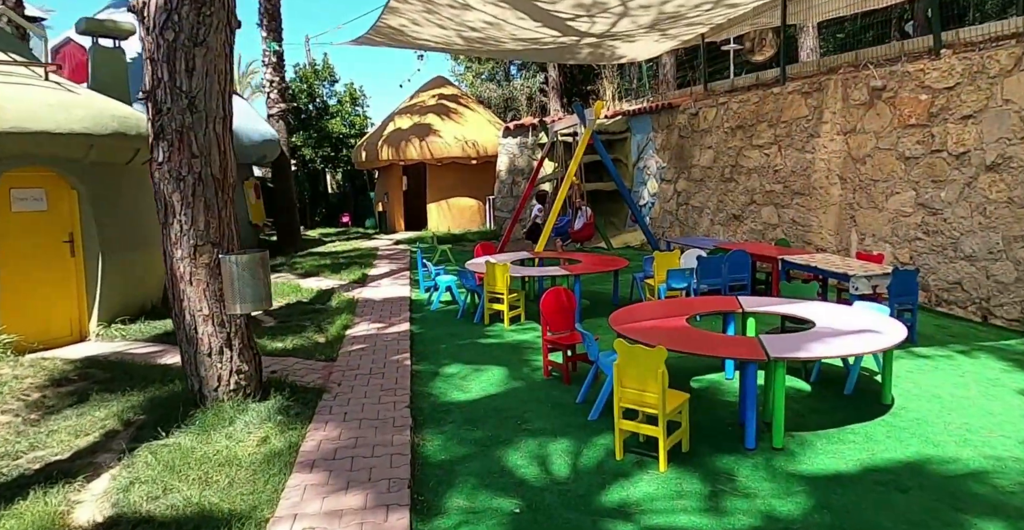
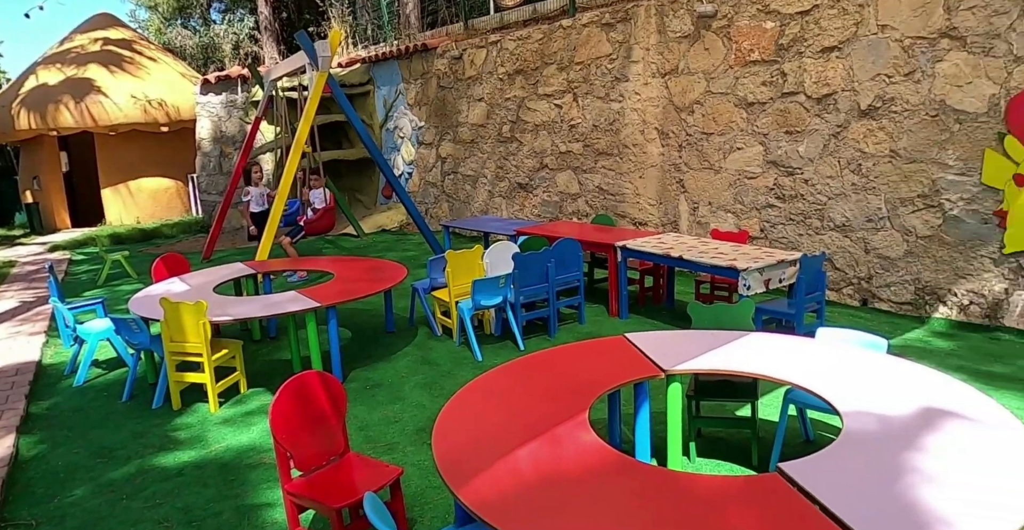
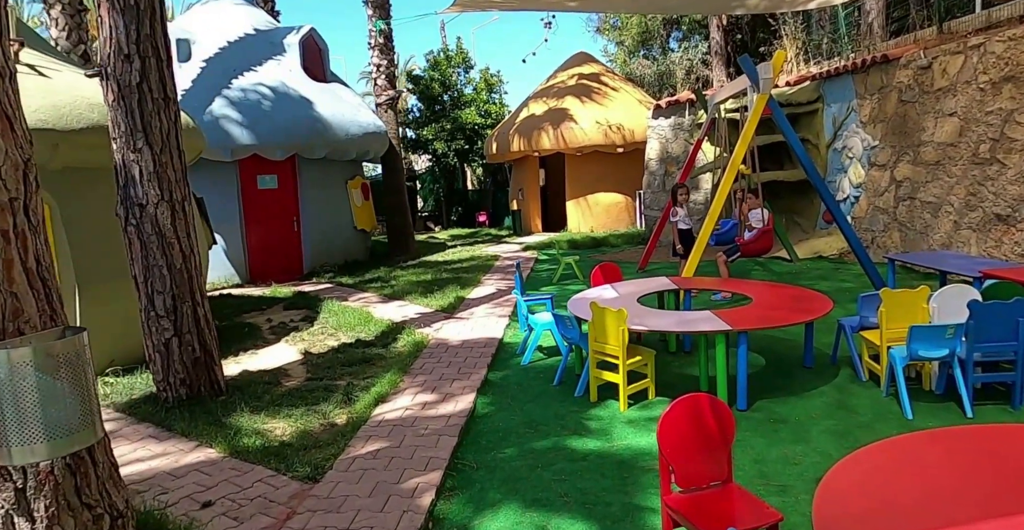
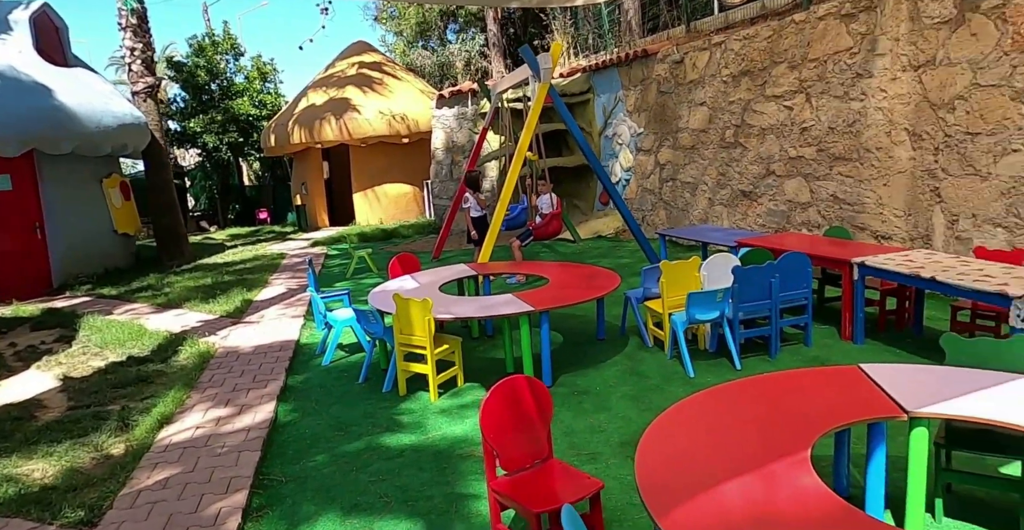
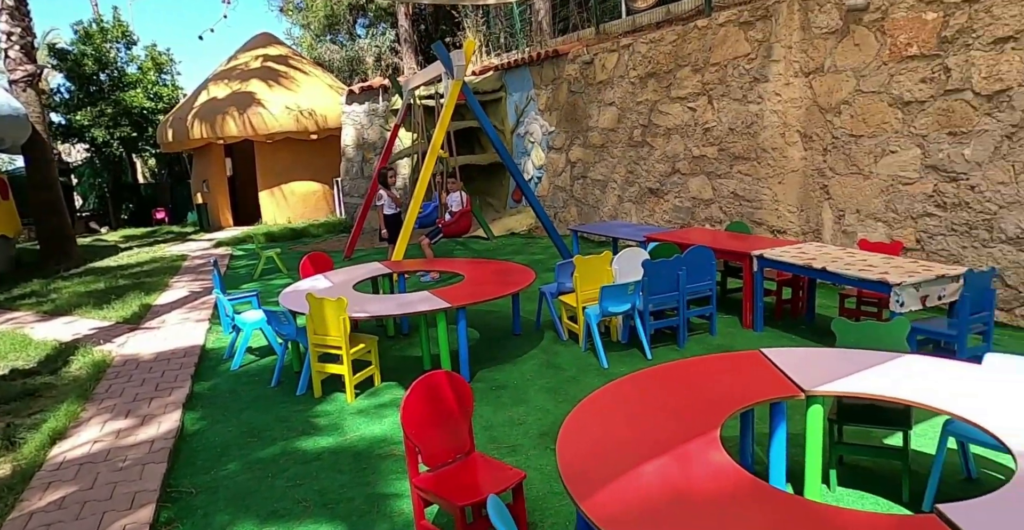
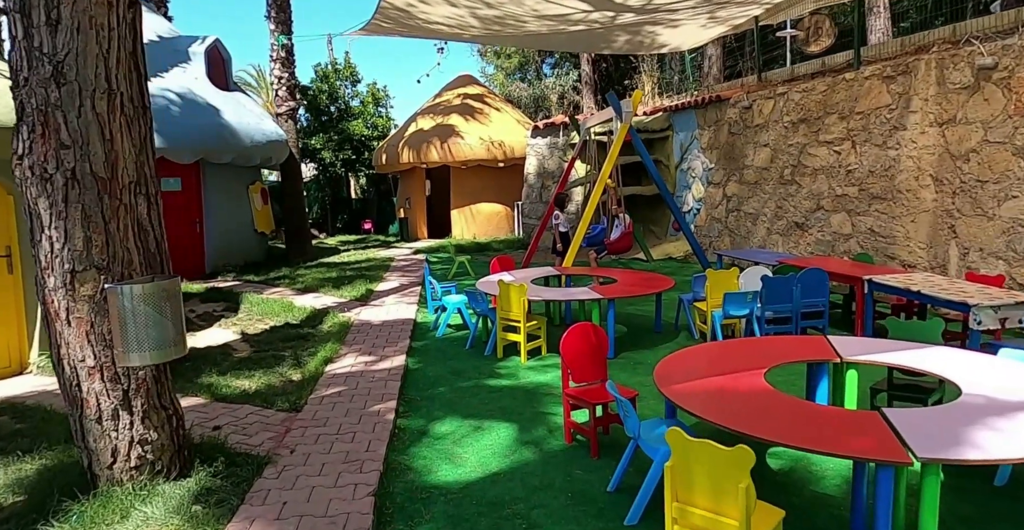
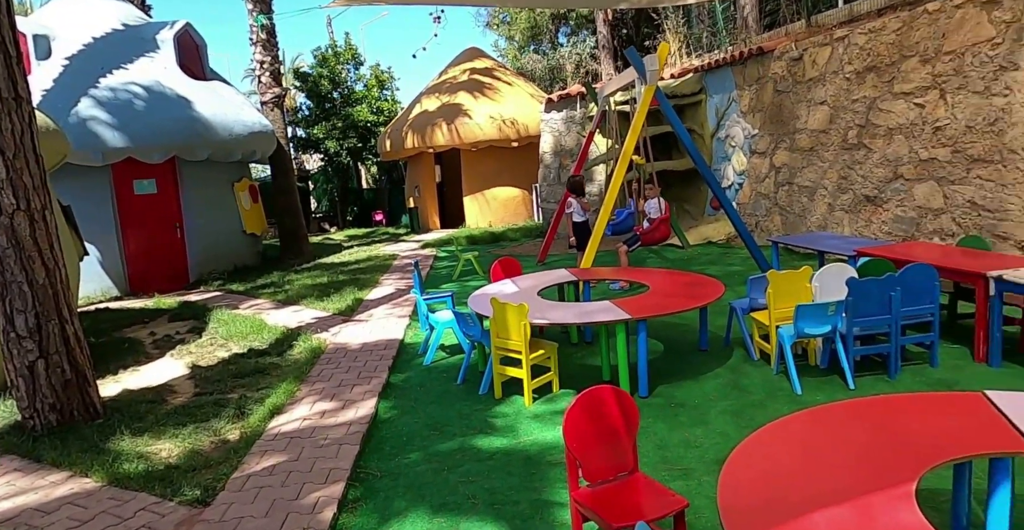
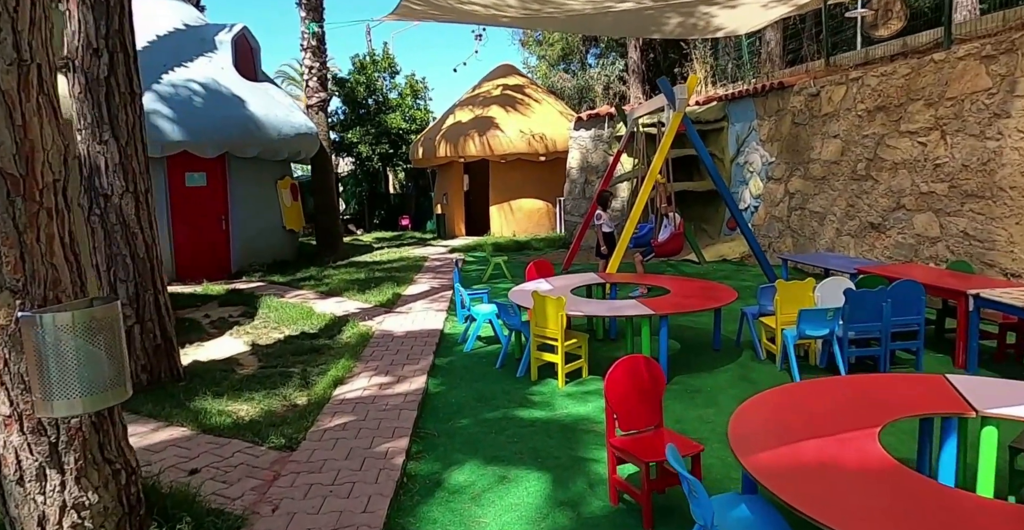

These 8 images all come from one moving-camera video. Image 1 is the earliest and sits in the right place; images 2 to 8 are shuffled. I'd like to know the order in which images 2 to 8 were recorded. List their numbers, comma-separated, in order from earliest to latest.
6, 8, 3, 7, 4, 5, 2
